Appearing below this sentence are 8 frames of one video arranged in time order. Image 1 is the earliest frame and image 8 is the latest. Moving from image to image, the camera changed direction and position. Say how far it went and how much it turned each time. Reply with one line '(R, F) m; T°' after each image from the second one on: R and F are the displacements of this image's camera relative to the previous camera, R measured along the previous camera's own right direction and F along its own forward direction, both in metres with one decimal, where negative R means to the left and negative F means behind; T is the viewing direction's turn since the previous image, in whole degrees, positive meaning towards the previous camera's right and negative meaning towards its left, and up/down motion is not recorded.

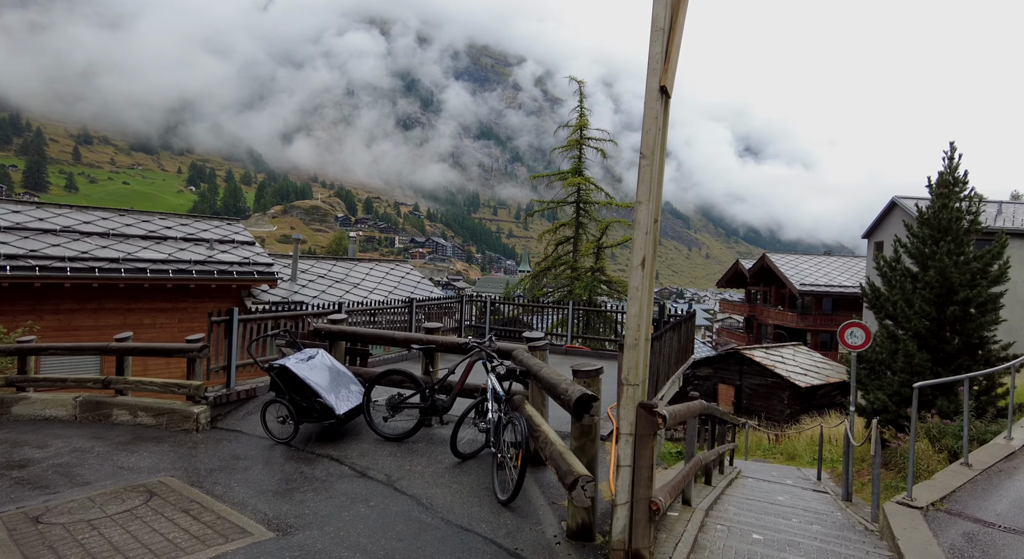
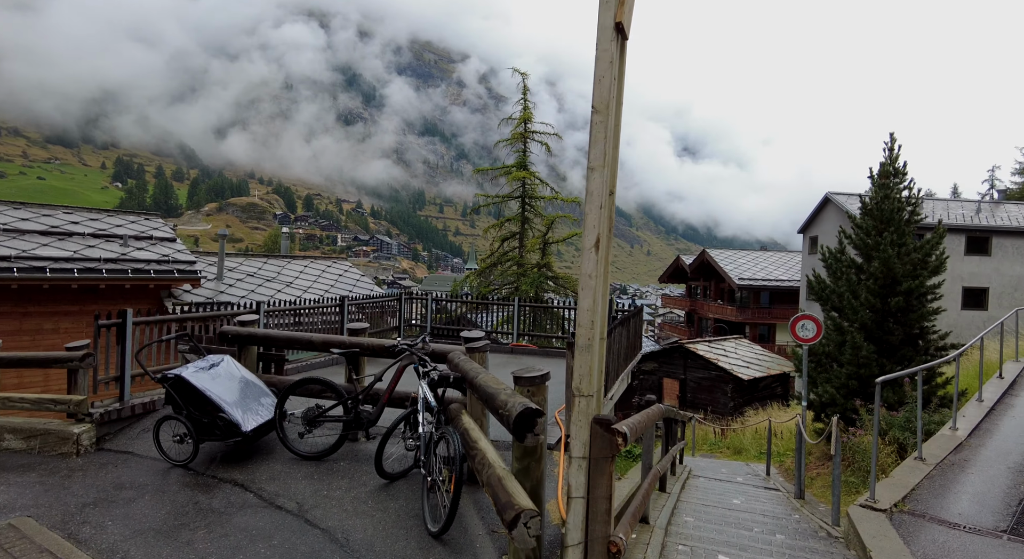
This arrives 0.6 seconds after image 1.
(+0.1, +0.6) m; +5°
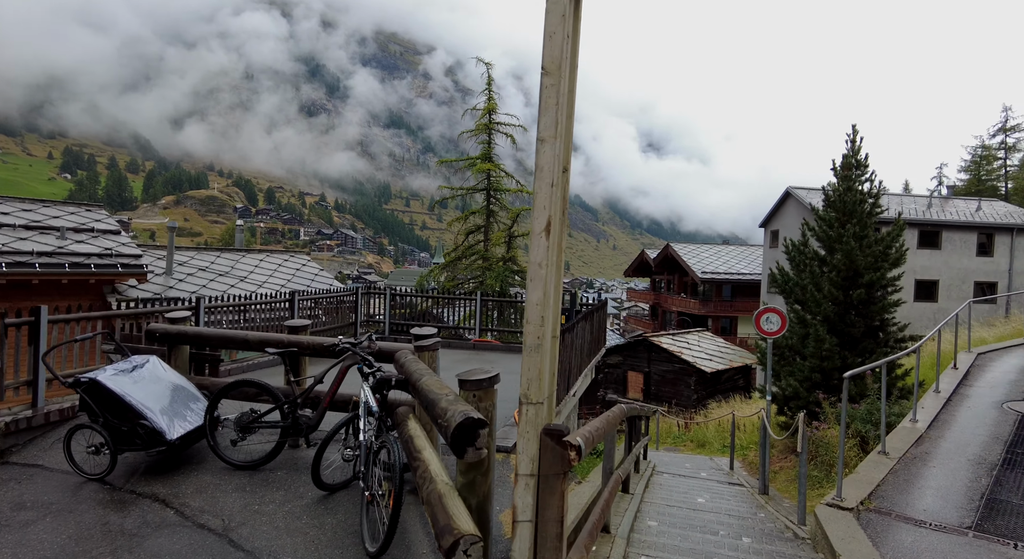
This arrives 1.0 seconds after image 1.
(+0.1, +0.3) m; +3°
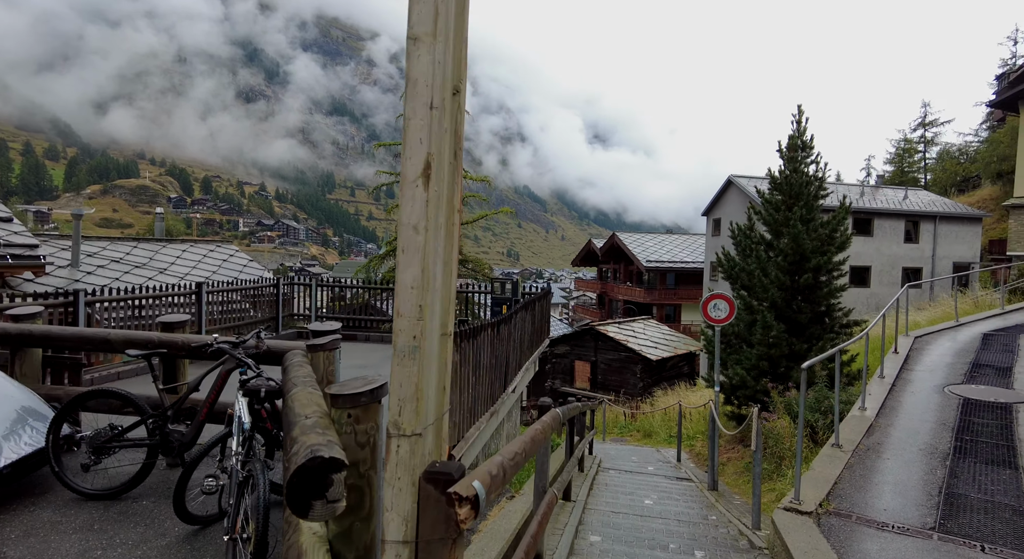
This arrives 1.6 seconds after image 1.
(+0.2, +0.7) m; +4°
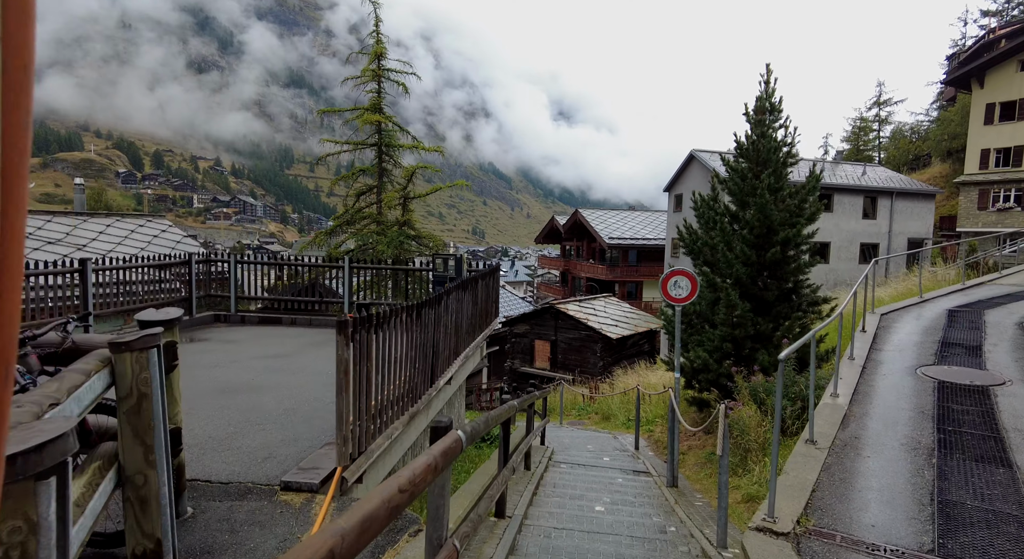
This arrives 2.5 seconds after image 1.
(+0.3, +1.0) m; +3°
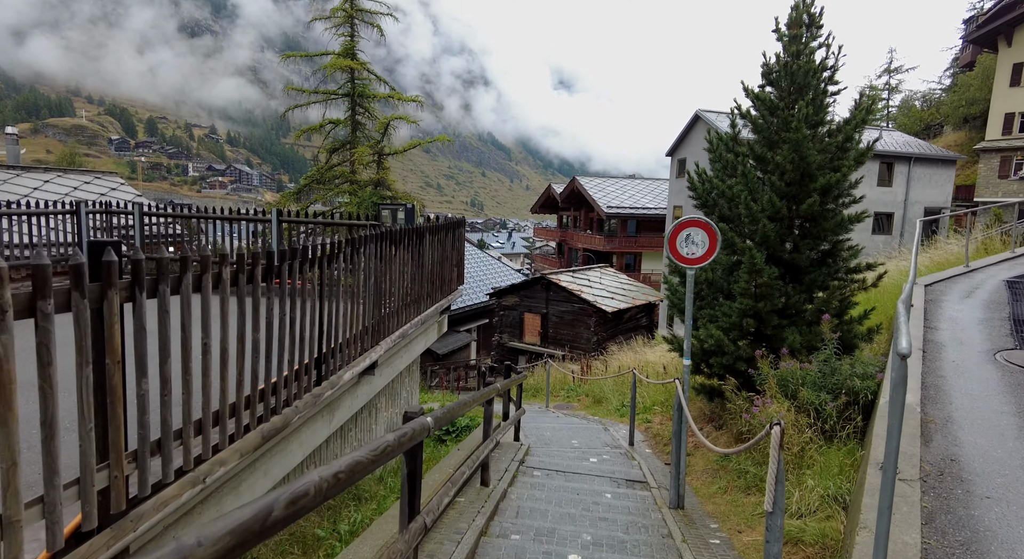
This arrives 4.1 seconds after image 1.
(+0.4, +2.1) m; 0°
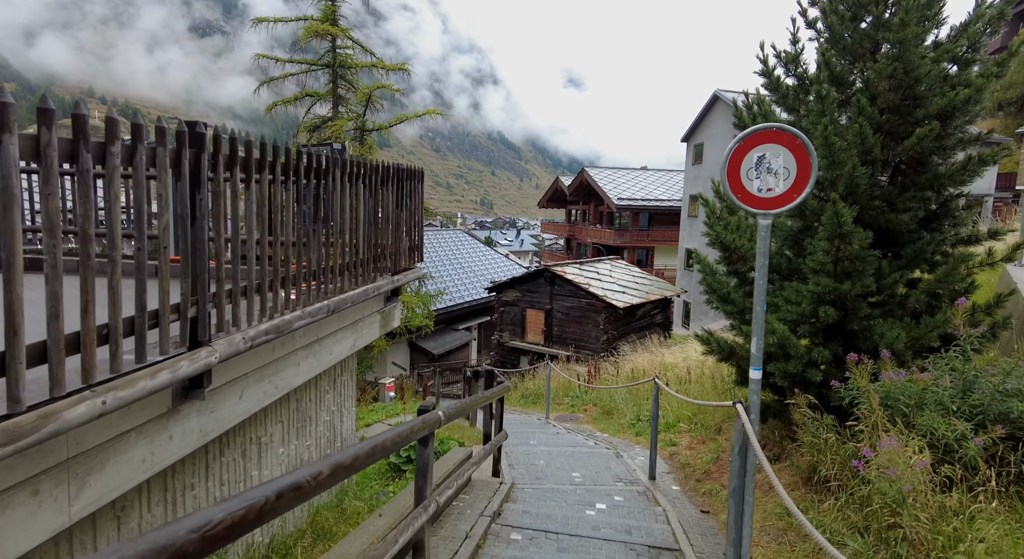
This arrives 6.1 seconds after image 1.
(+0.3, +2.4) m; -1°
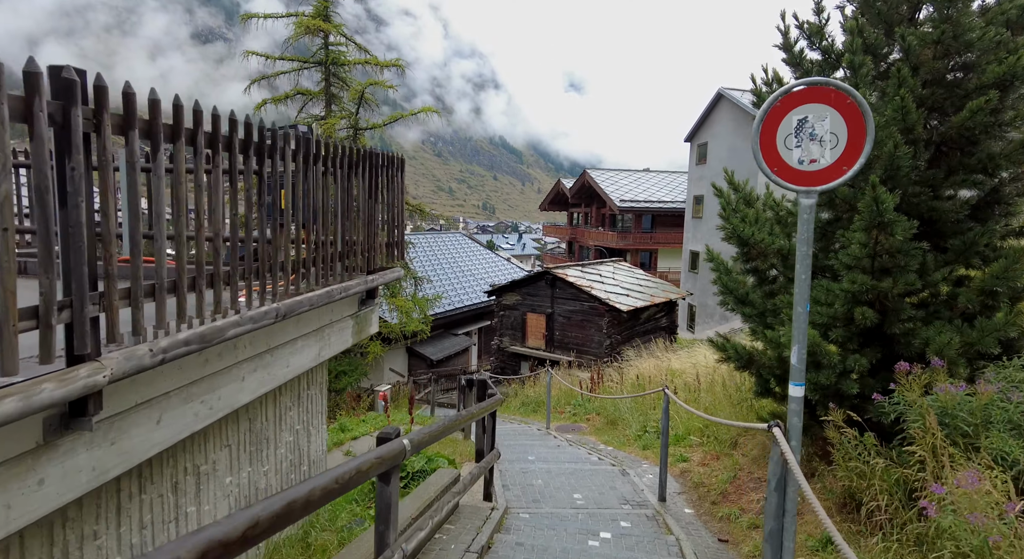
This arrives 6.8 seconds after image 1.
(+0.1, +0.7) m; 0°
